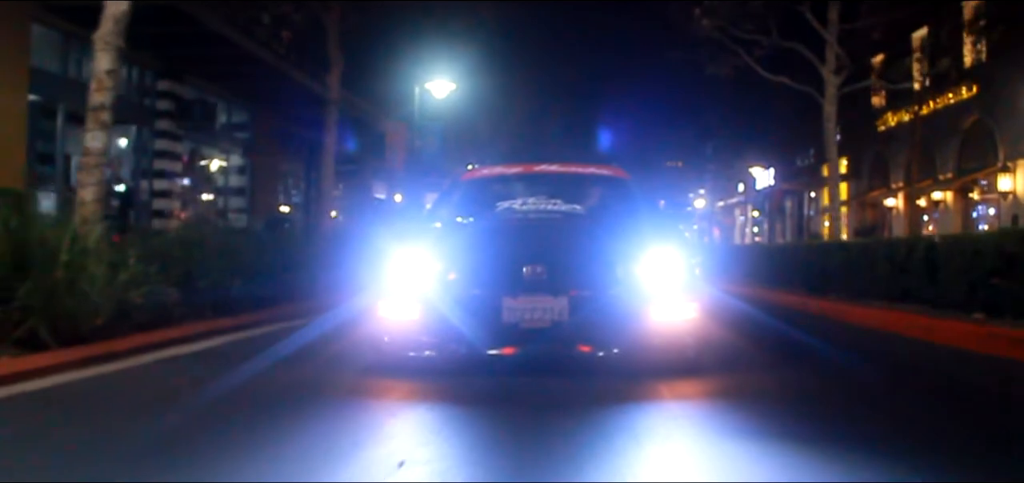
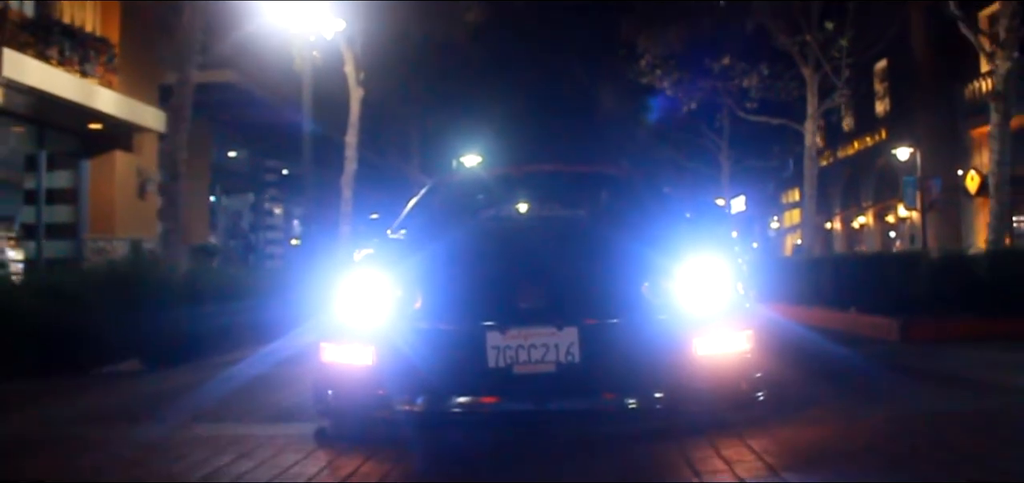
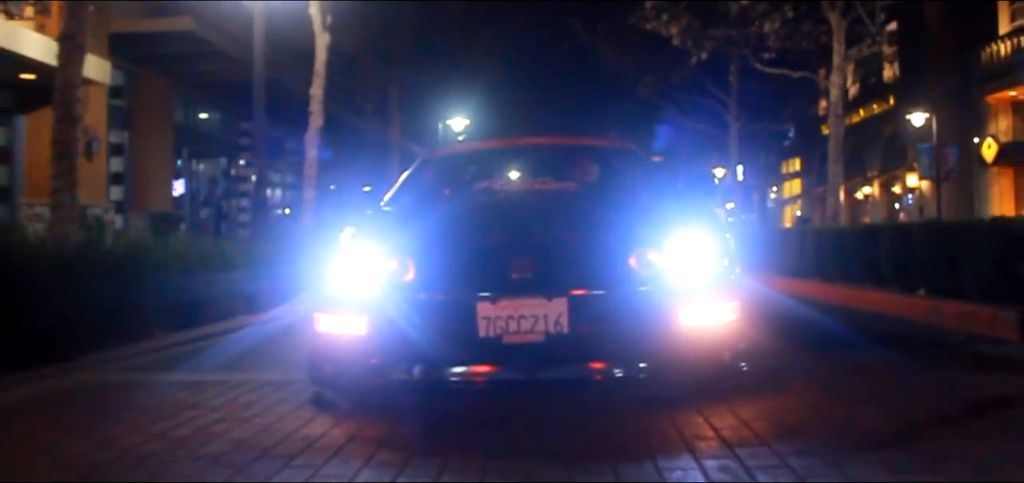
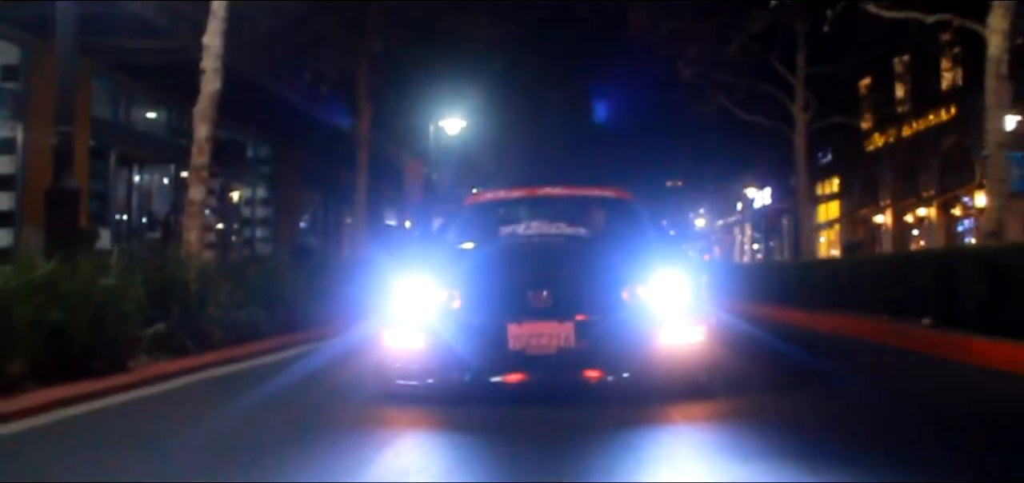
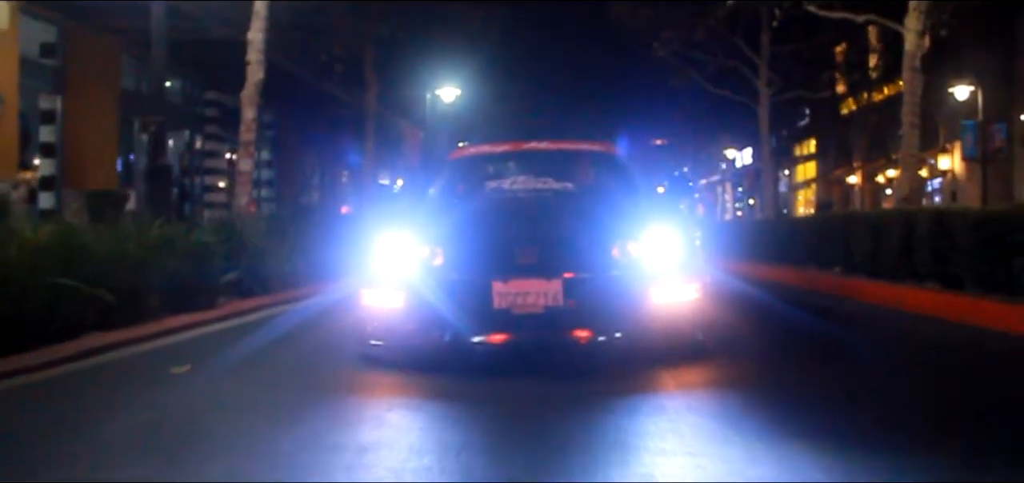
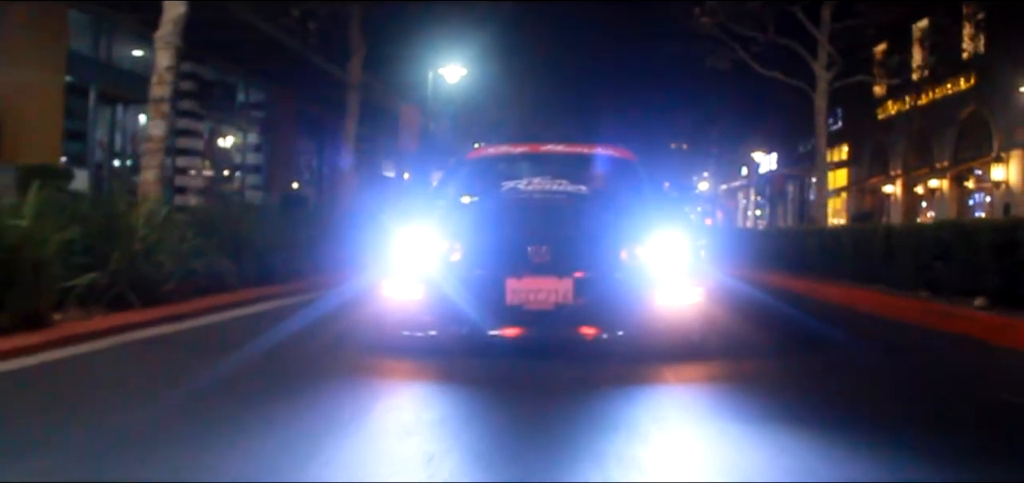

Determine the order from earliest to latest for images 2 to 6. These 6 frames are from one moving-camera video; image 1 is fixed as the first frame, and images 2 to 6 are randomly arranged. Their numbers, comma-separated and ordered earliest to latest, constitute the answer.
6, 4, 5, 3, 2
